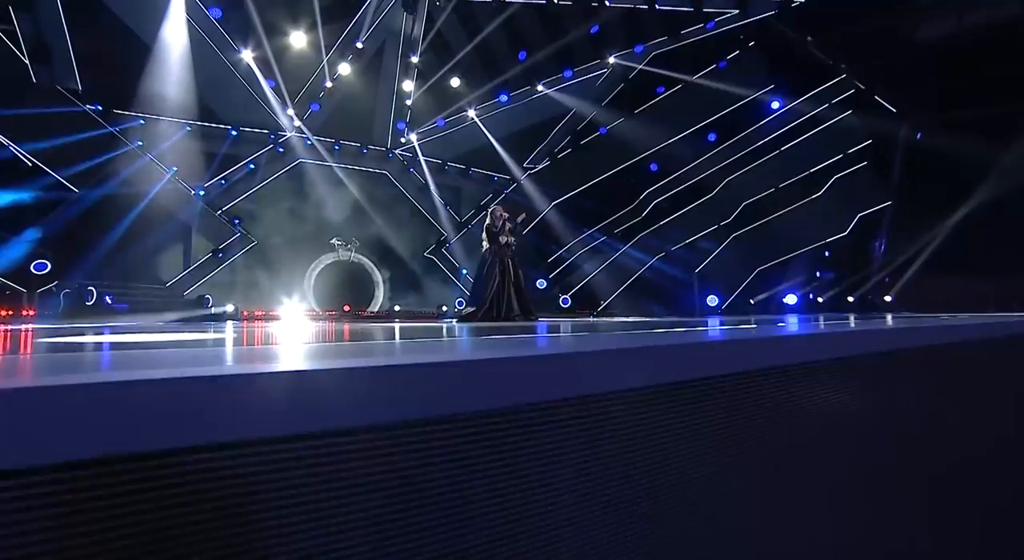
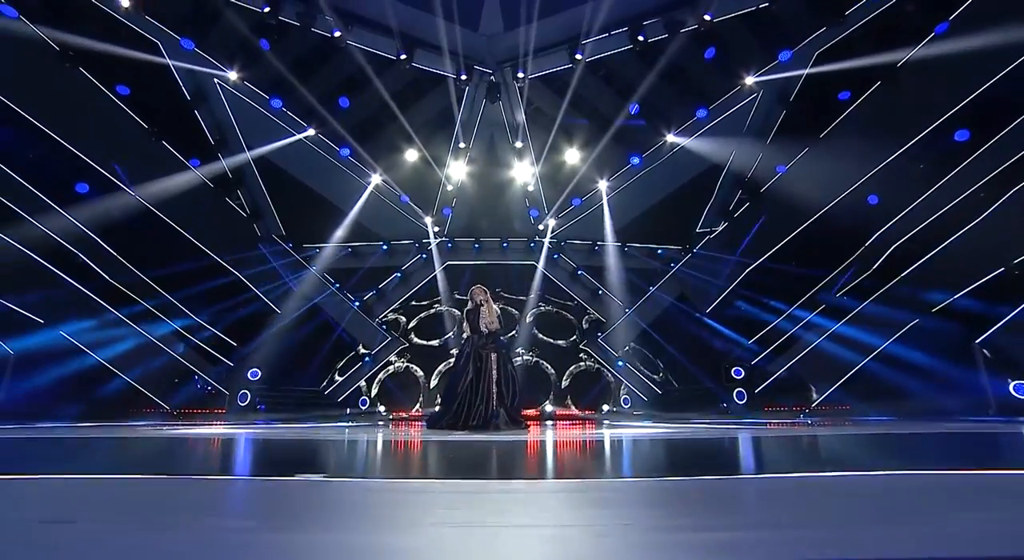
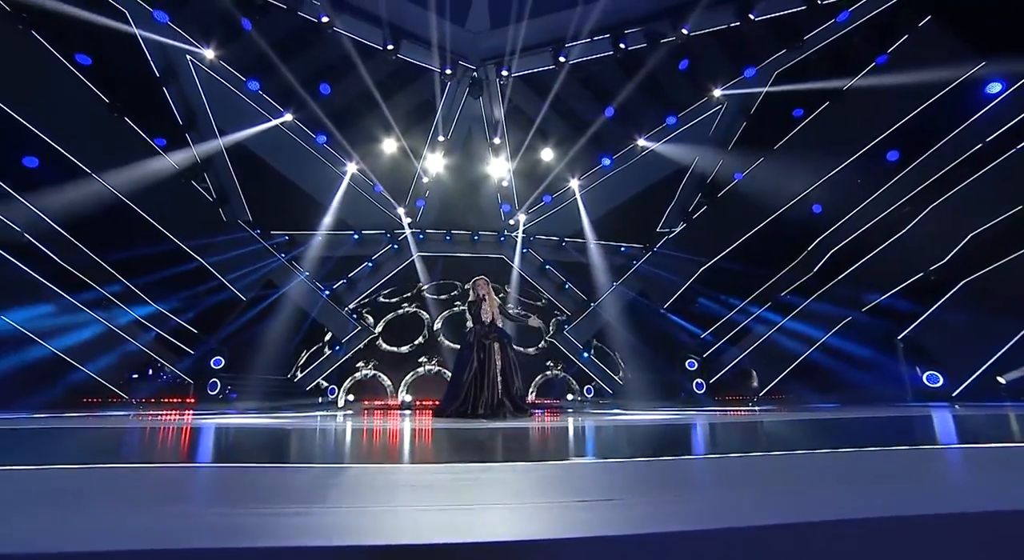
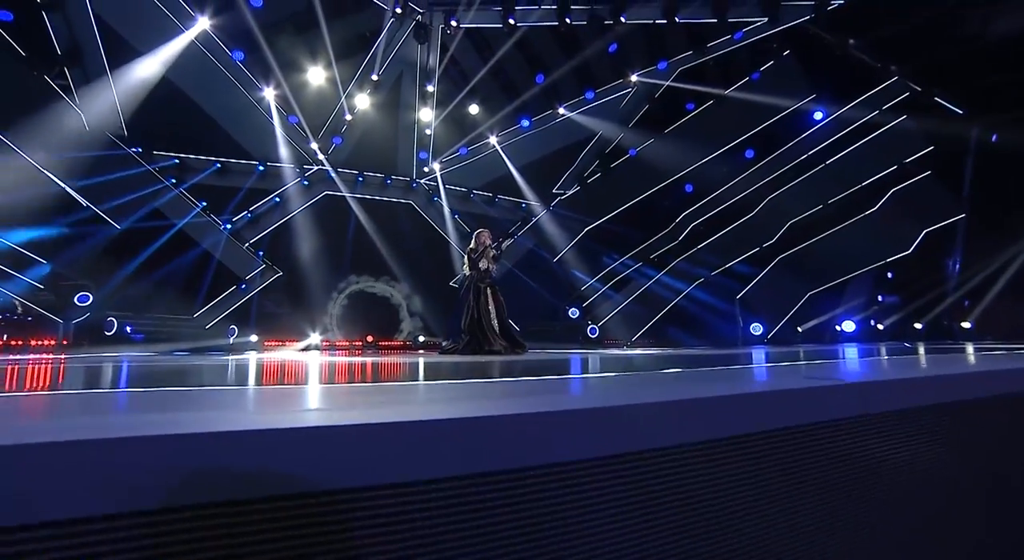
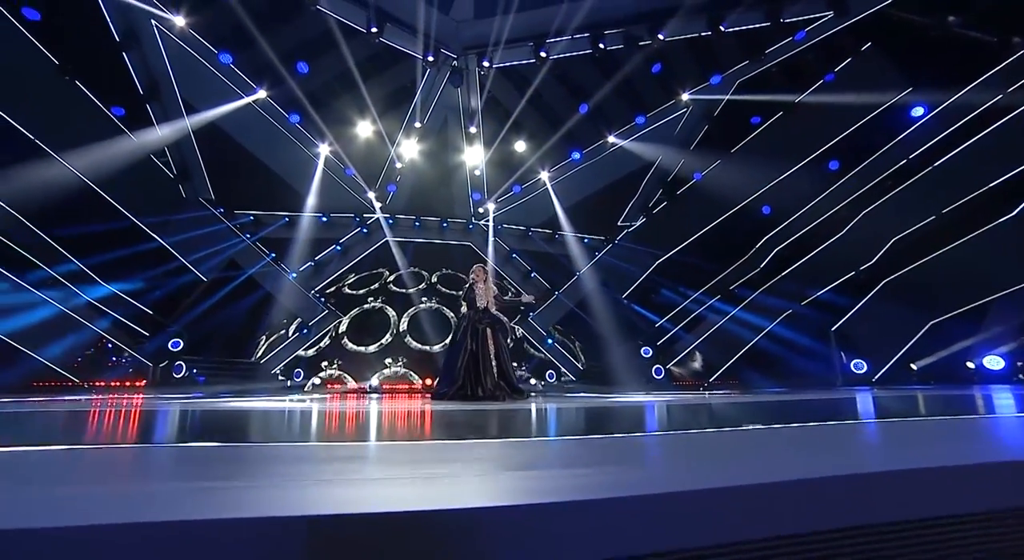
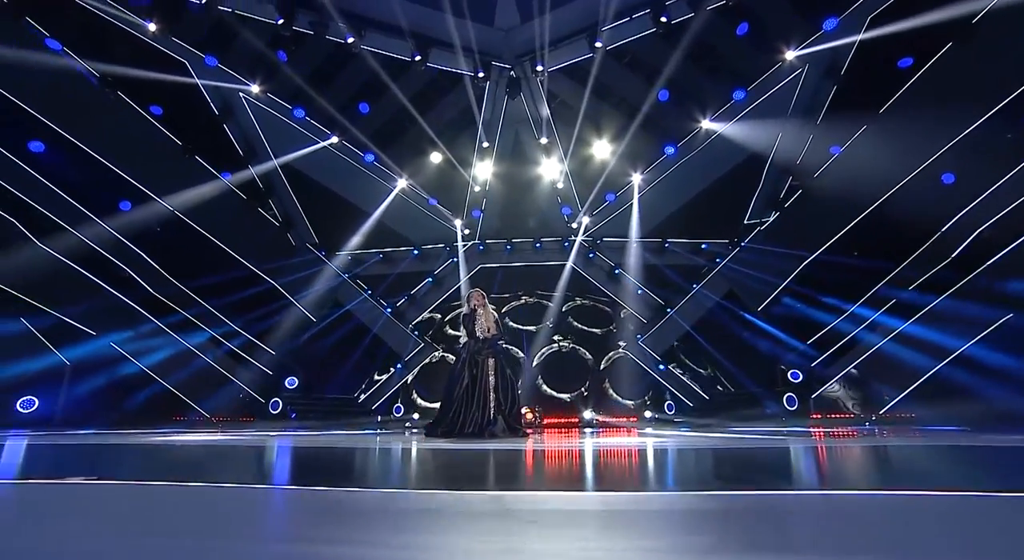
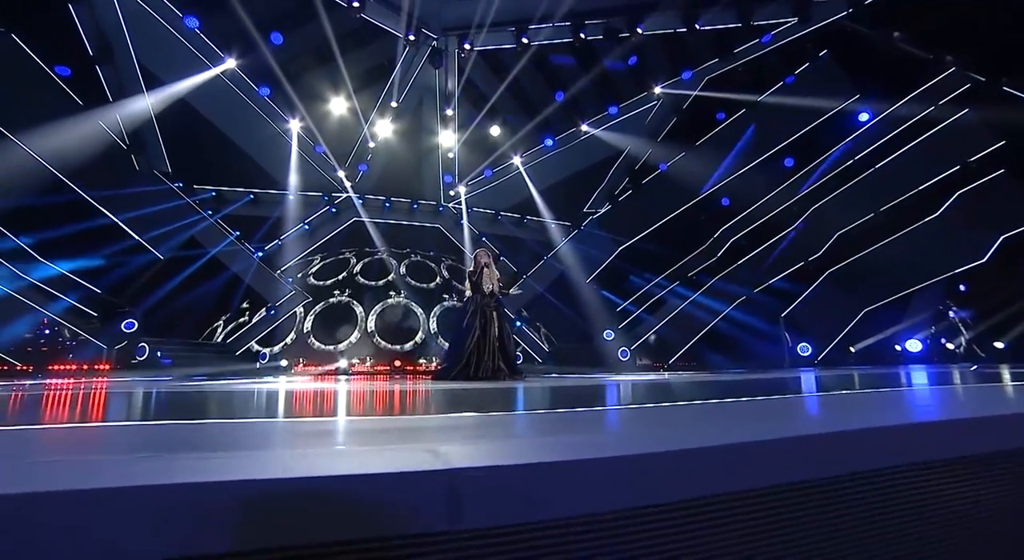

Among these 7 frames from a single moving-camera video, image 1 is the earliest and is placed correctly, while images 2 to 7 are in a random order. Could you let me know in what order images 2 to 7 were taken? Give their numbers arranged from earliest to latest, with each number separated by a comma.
4, 7, 5, 3, 2, 6
